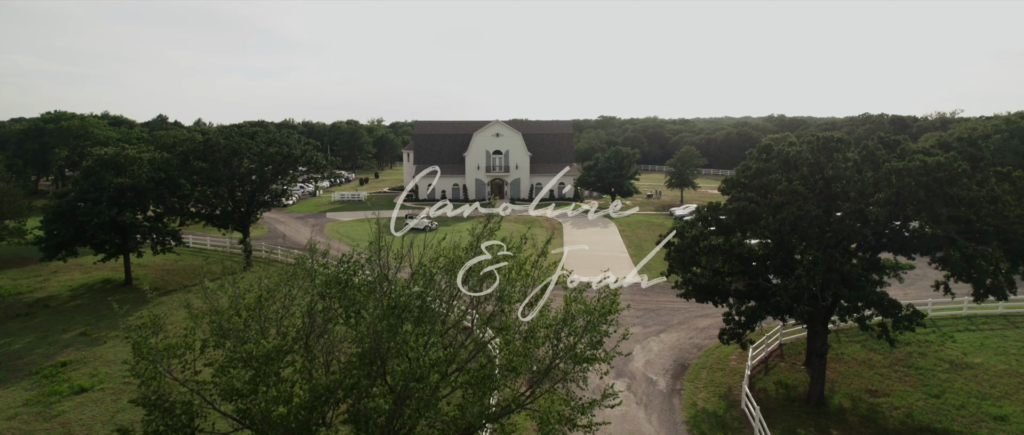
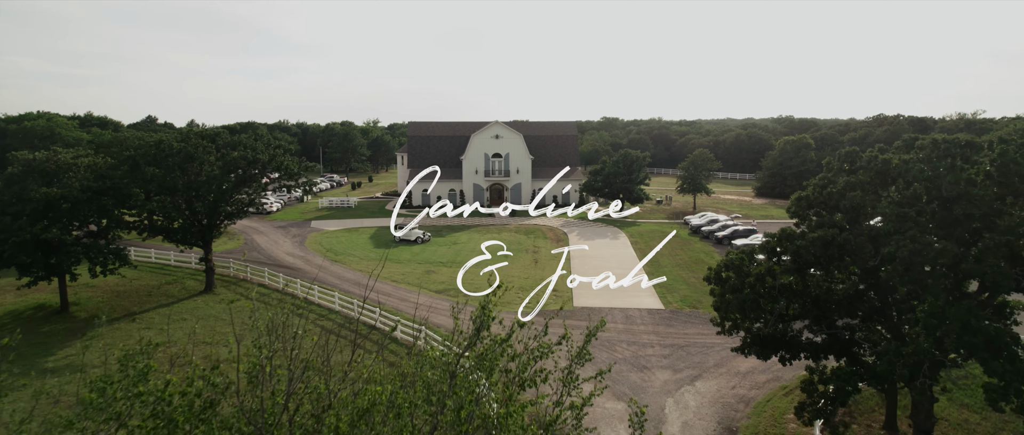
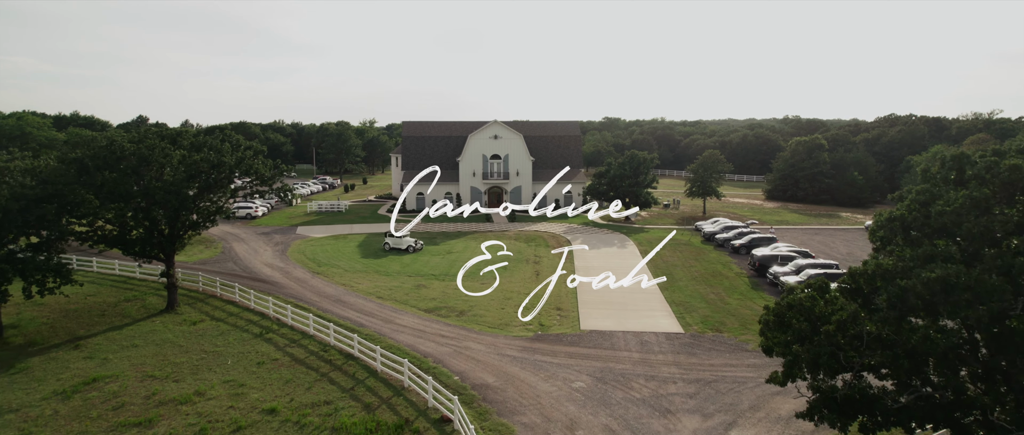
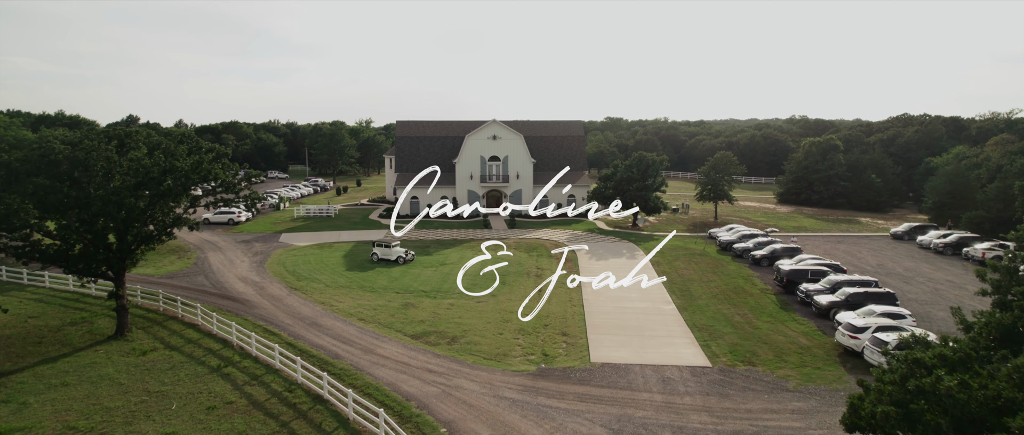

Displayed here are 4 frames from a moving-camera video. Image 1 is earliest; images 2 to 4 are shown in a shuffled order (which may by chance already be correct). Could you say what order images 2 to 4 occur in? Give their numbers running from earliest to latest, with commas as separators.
2, 3, 4
